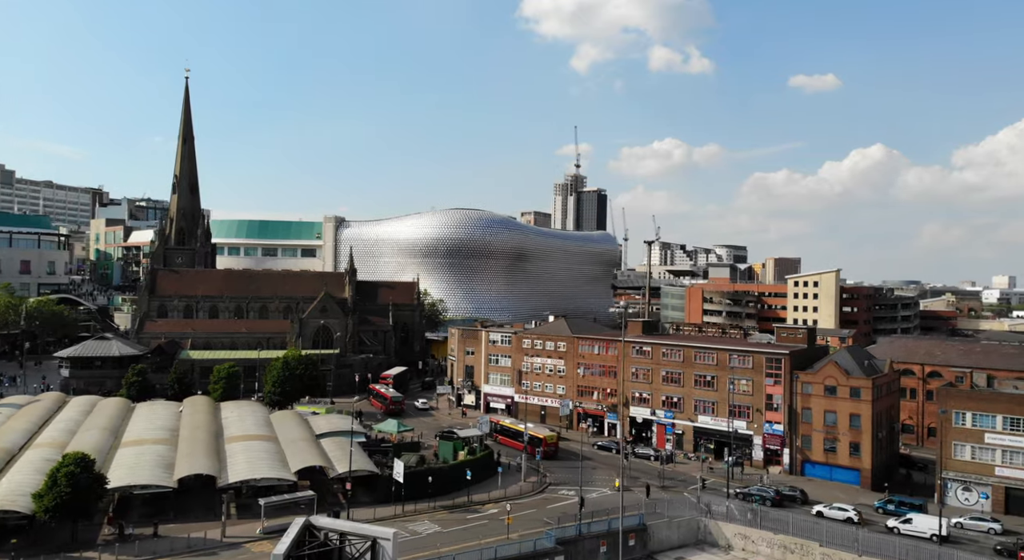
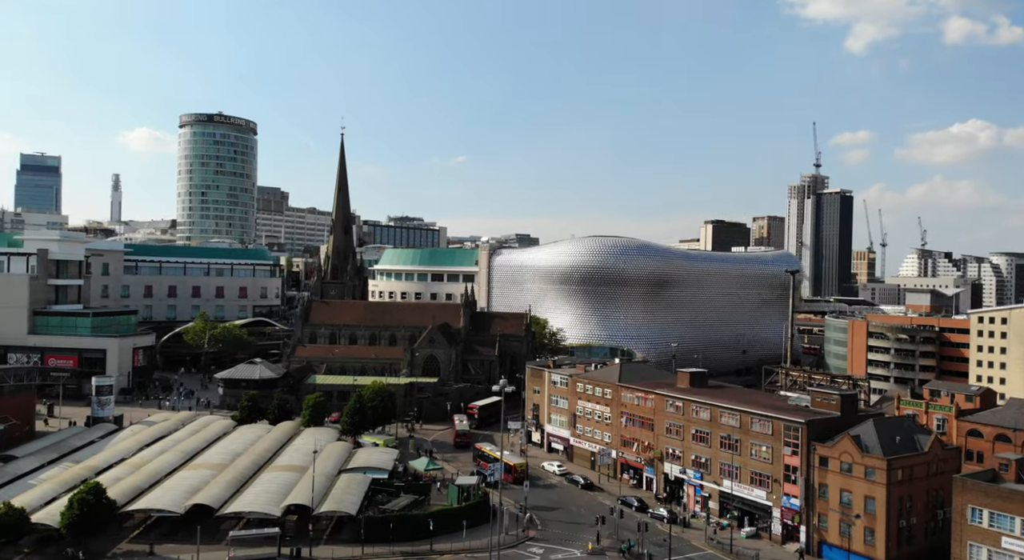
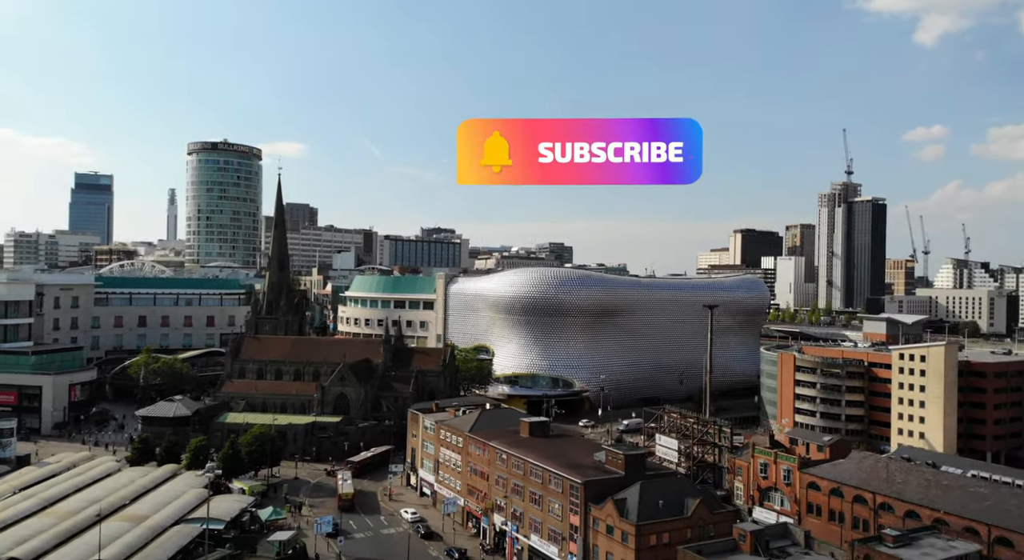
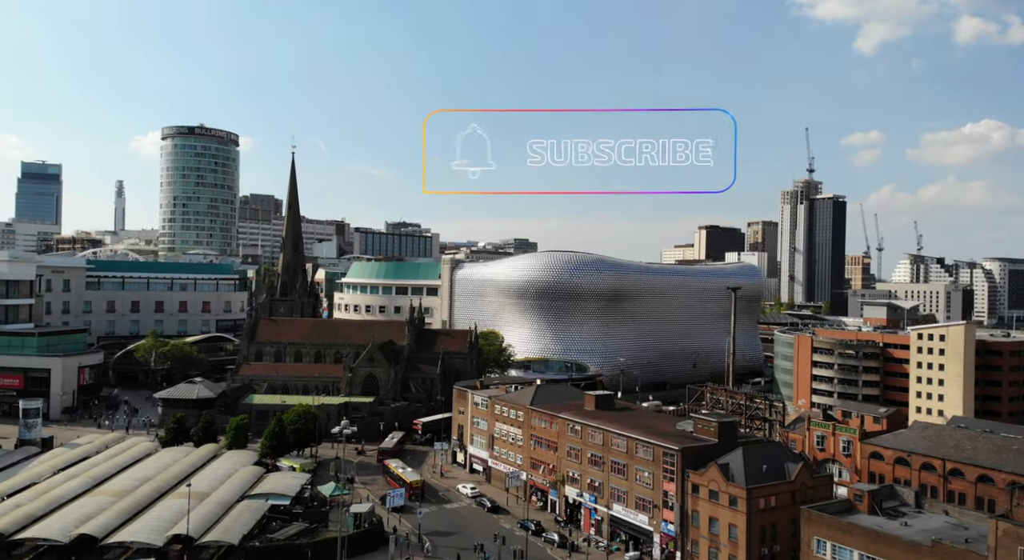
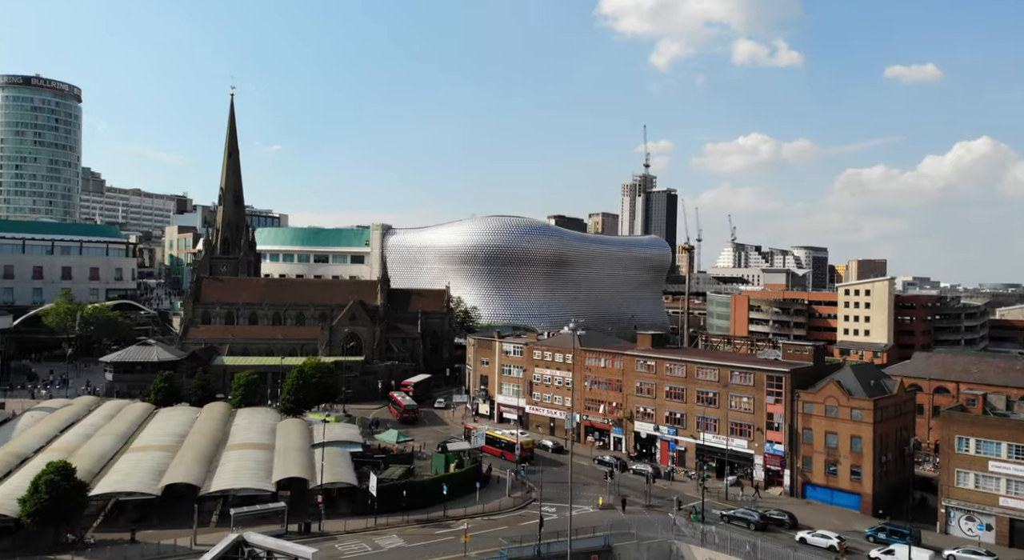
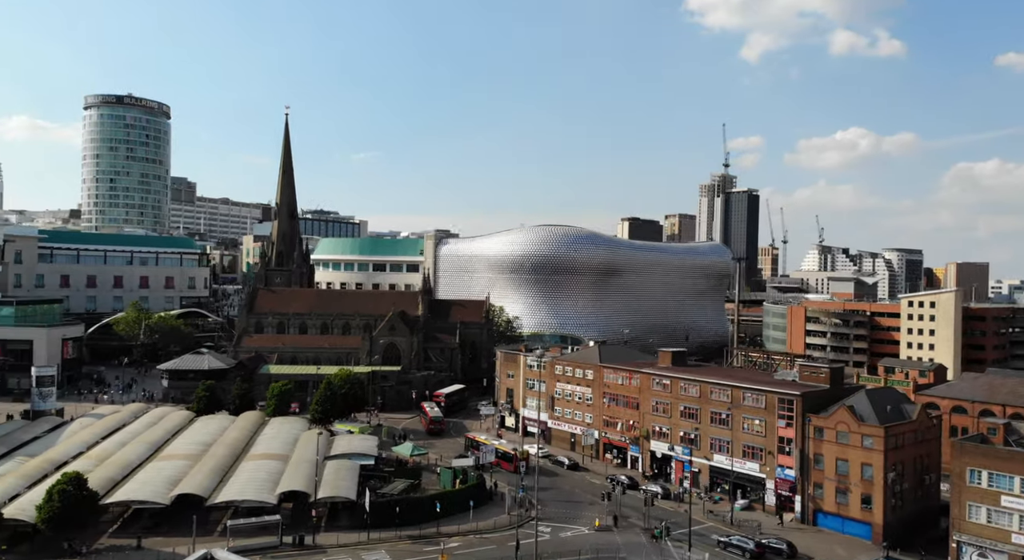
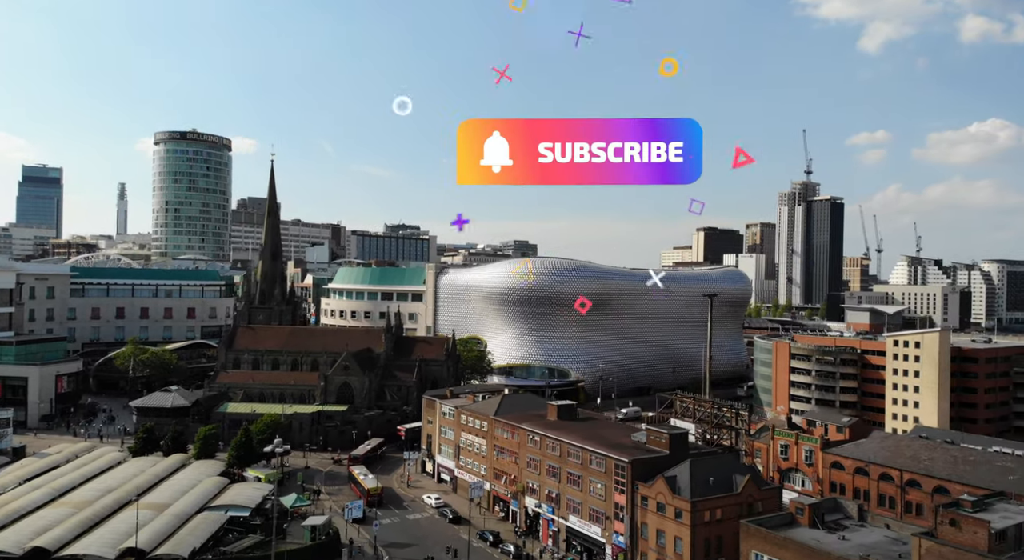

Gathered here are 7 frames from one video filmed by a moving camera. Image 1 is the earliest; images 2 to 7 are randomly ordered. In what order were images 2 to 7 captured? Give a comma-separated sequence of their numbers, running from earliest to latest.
5, 6, 2, 4, 7, 3
